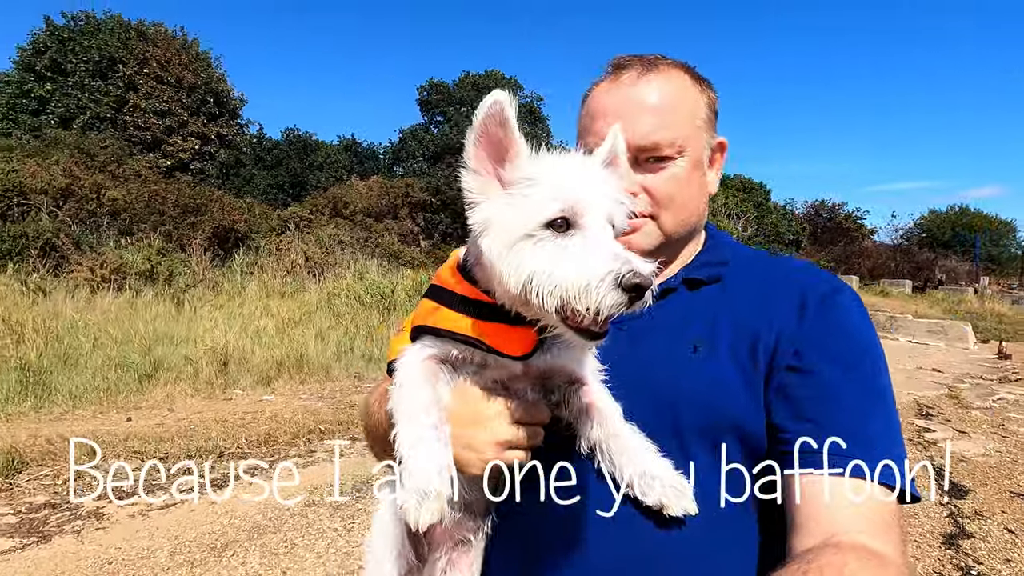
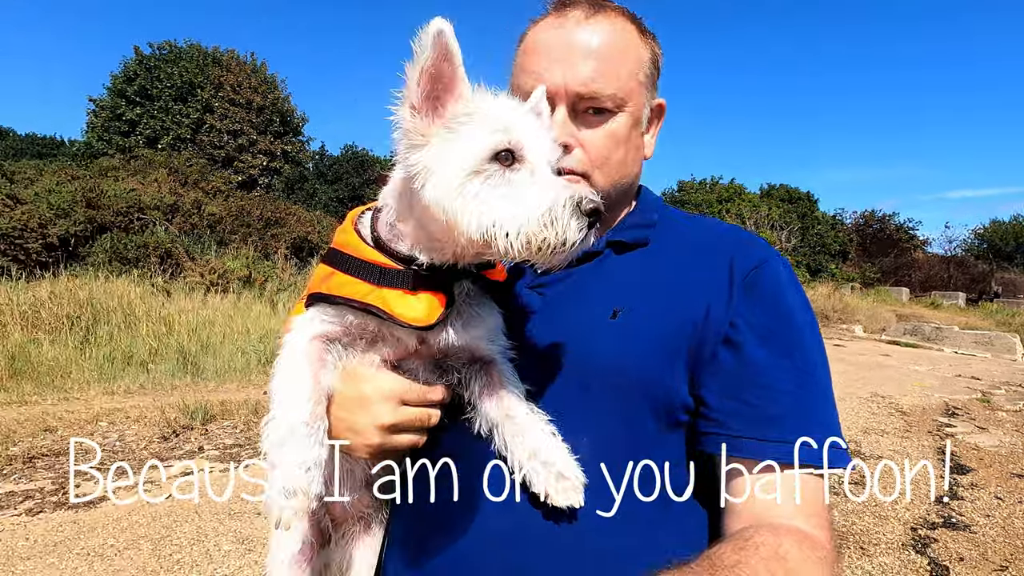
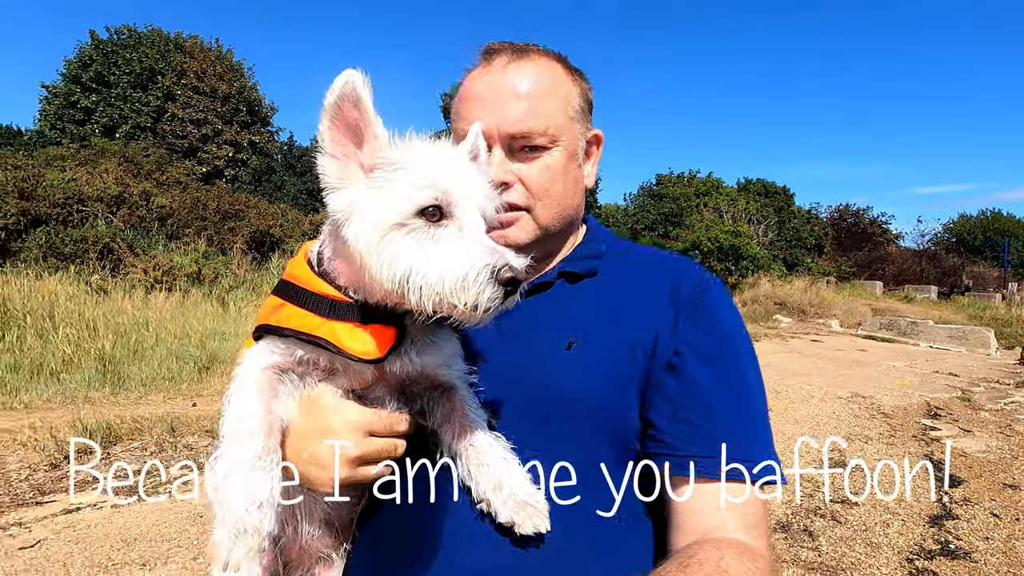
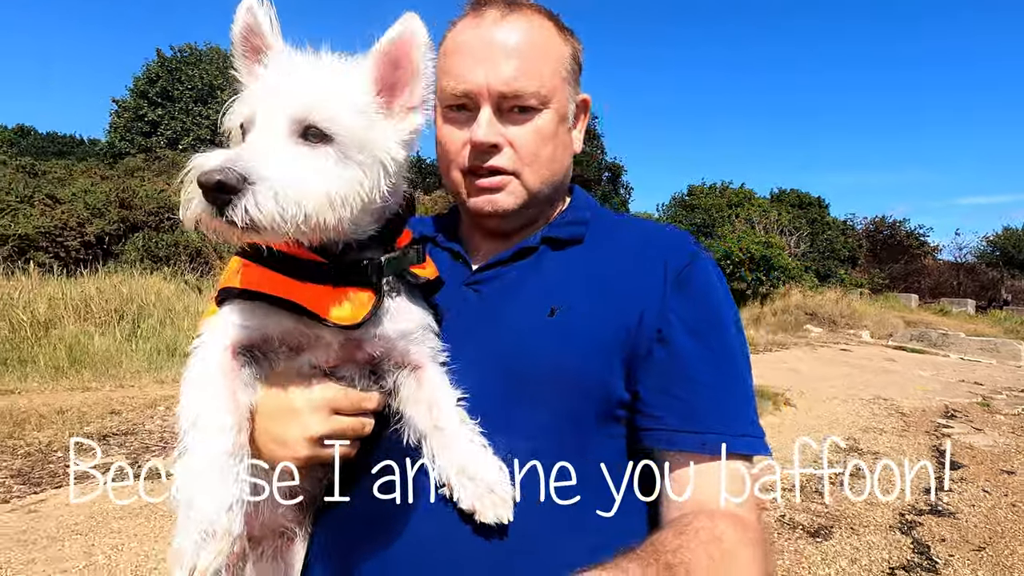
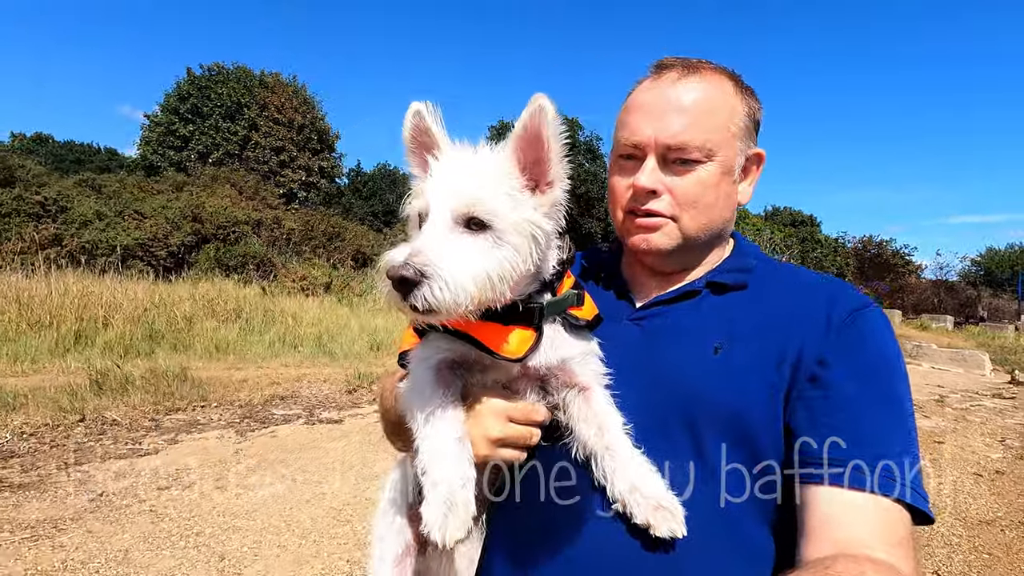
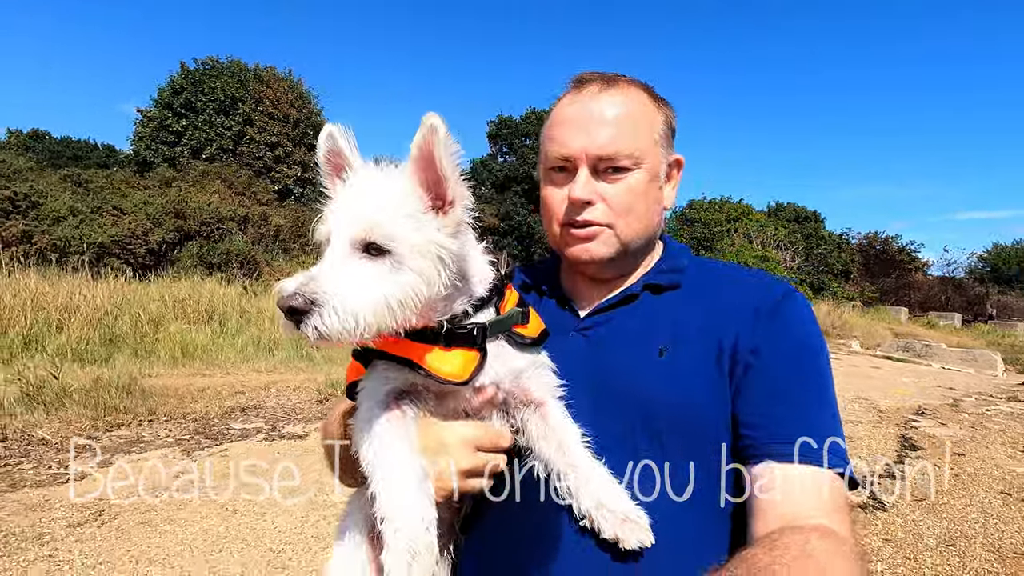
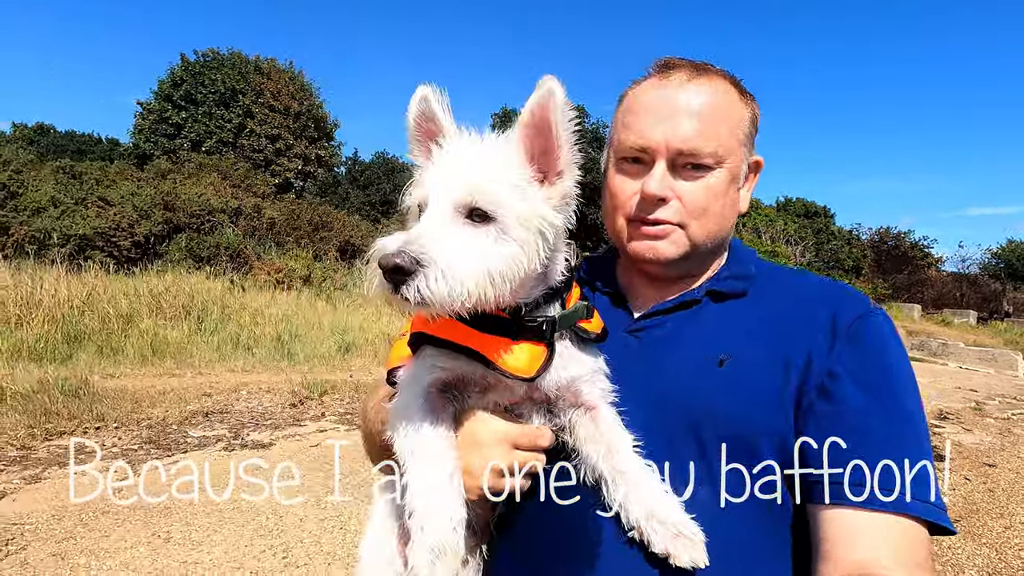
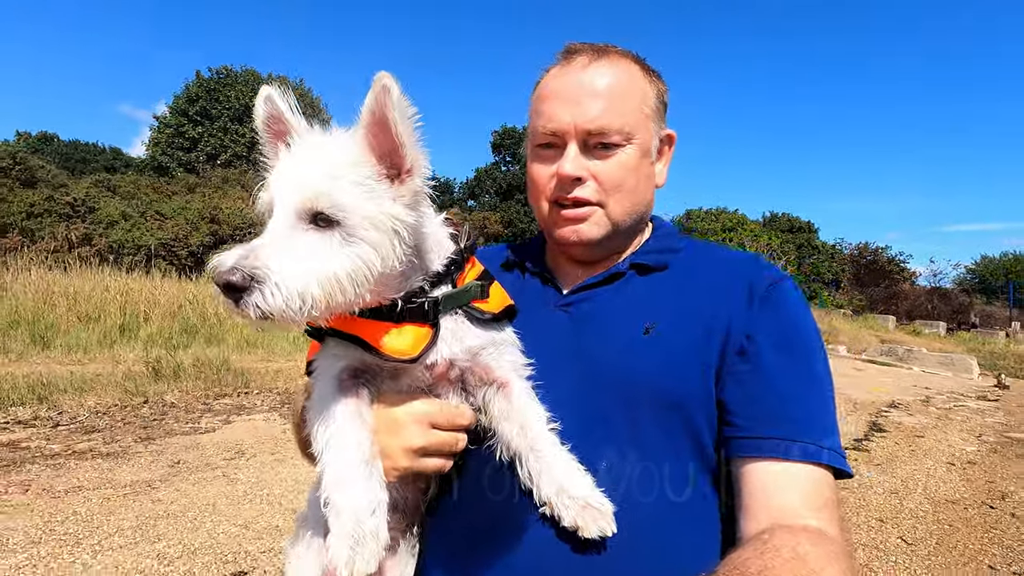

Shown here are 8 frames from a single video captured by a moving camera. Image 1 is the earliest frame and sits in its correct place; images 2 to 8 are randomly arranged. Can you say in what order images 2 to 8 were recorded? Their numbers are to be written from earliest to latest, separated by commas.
3, 2, 4, 7, 6, 5, 8
